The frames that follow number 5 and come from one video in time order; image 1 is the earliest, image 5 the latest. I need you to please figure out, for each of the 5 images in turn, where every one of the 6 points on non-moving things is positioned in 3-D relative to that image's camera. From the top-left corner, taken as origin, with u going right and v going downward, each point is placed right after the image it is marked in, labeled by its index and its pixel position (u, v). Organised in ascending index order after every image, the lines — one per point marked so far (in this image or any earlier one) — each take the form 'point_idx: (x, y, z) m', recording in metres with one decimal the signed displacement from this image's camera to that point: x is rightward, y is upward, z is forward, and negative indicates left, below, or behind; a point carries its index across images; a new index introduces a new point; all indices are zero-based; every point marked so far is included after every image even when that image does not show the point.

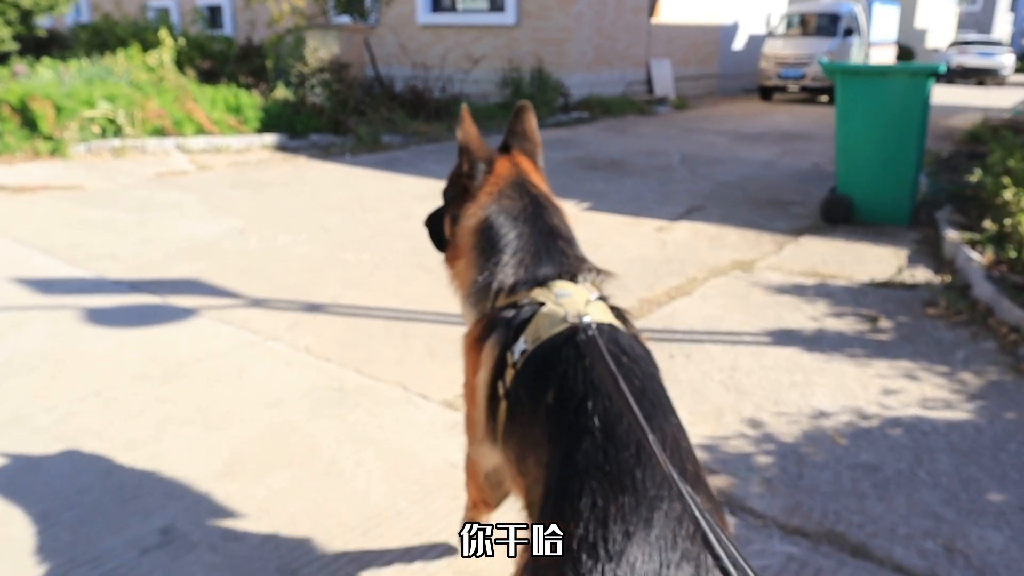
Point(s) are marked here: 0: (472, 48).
0: (-0.9, +4.9, +18.1) m
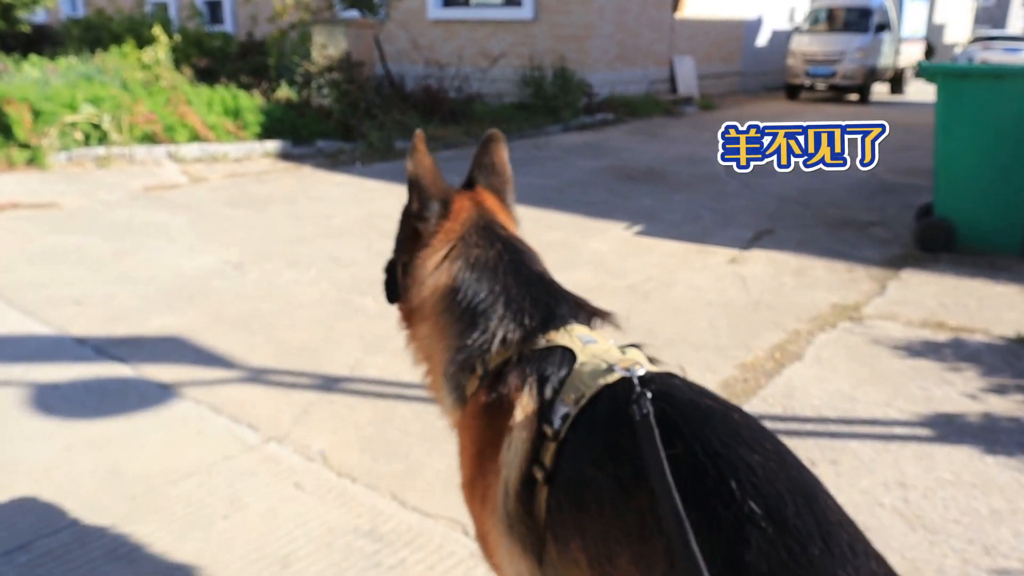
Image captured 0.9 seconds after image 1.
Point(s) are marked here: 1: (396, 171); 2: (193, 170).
0: (-0.5, +4.7, +16.9) m
1: (-1.4, +1.4, +10.2) m
2: (-3.6, +1.3, +9.8) m
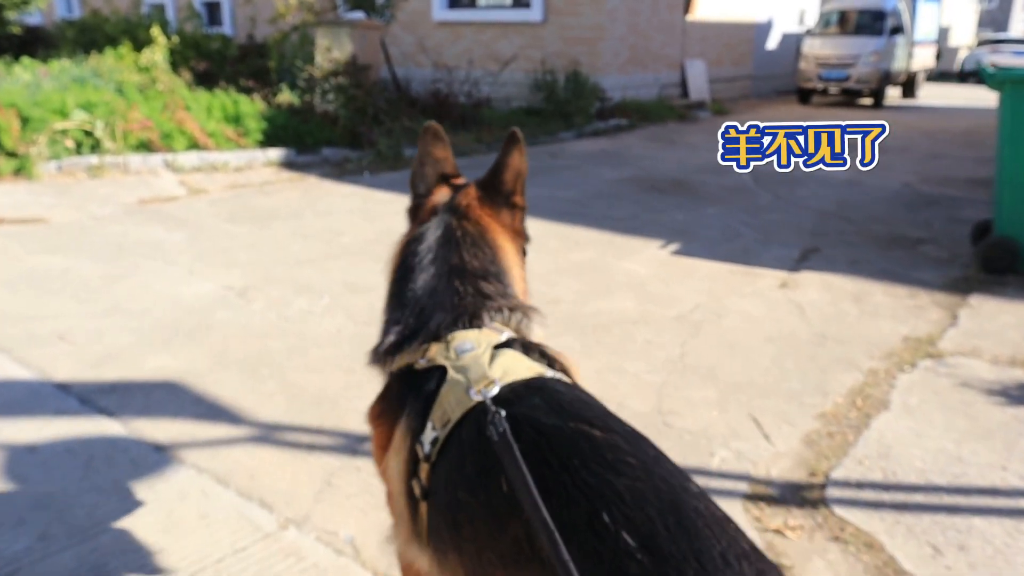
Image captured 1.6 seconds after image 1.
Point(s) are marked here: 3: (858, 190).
0: (-0.4, +4.5, +16.4) m
1: (-1.2, +1.2, +9.6) m
2: (-3.4, +1.1, +9.2) m
3: (+3.9, +1.1, +9.9) m
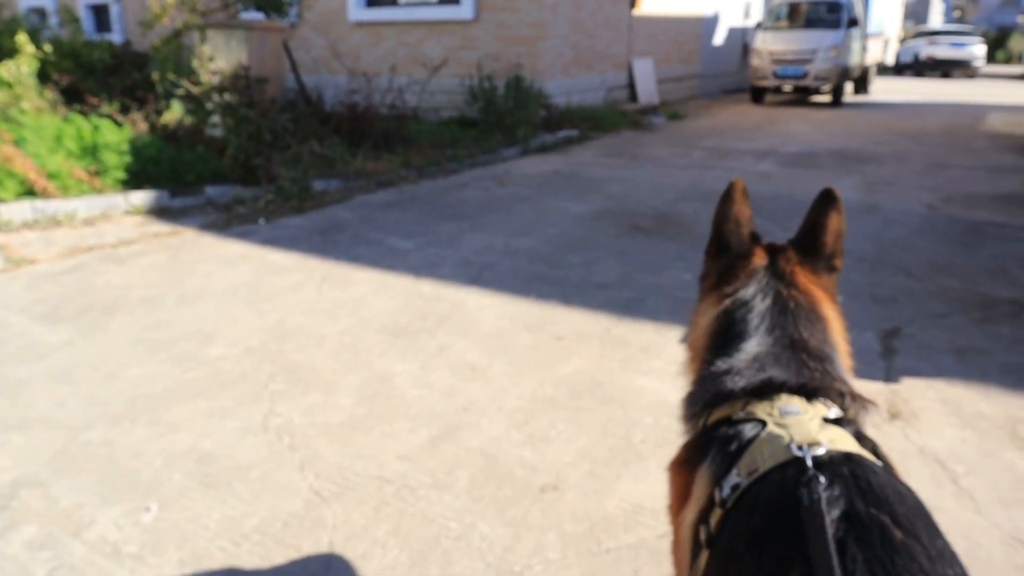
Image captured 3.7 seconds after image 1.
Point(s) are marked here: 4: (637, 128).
0: (-1.5, +3.8, +14.1) m
1: (-1.7, +0.5, +7.3) m
2: (-3.8, +0.4, +6.8) m
3: (+3.4, +0.7, +8.0) m
4: (+2.1, +2.7, +14.8) m
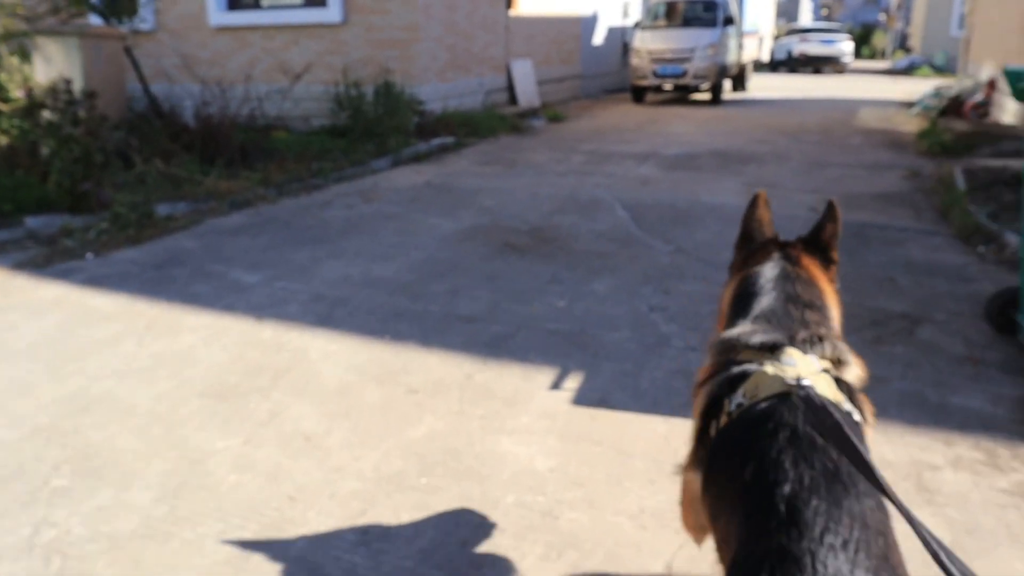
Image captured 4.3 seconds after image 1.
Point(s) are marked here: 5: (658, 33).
0: (-3.5, +3.5, +13.2) m
1: (-2.7, +0.2, +6.5) m
2: (-4.8, -0.1, +5.7) m
3: (+2.2, +0.6, +7.7) m
4: (+0.1, +2.5, +14.3) m
5: (+3.3, +5.8, +20.0) m
